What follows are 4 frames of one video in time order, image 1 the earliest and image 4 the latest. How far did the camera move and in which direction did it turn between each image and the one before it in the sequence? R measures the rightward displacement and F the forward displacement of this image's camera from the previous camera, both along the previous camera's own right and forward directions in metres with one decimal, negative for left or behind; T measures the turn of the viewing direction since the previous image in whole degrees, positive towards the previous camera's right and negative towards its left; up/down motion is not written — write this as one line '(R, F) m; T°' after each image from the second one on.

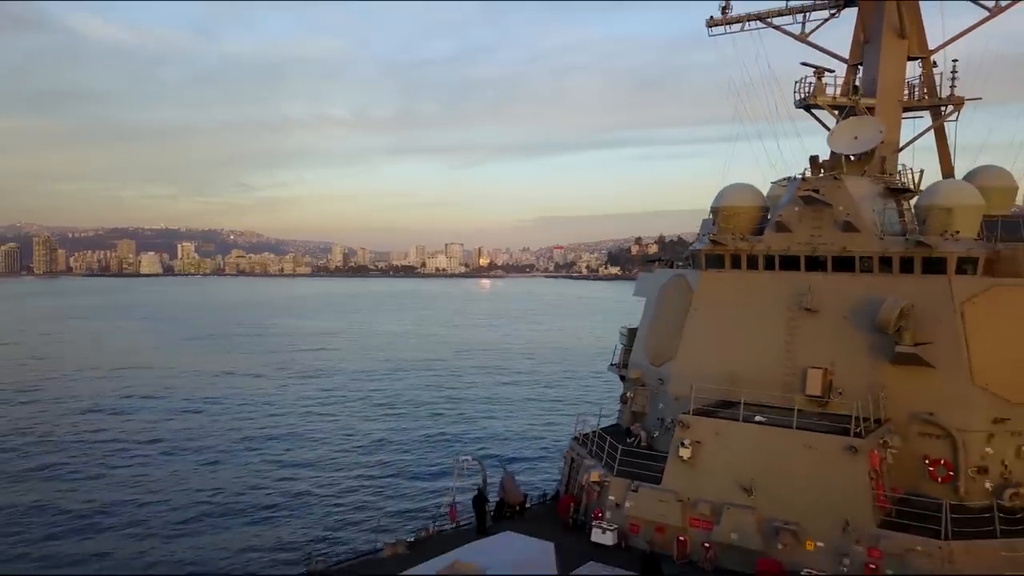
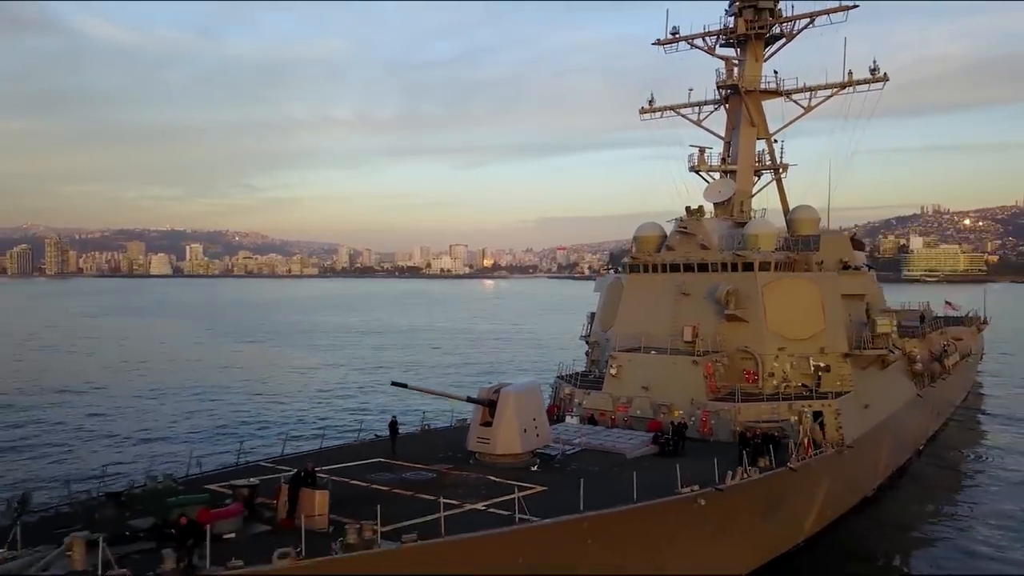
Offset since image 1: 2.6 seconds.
(-0.1, -4.2) m; 0°
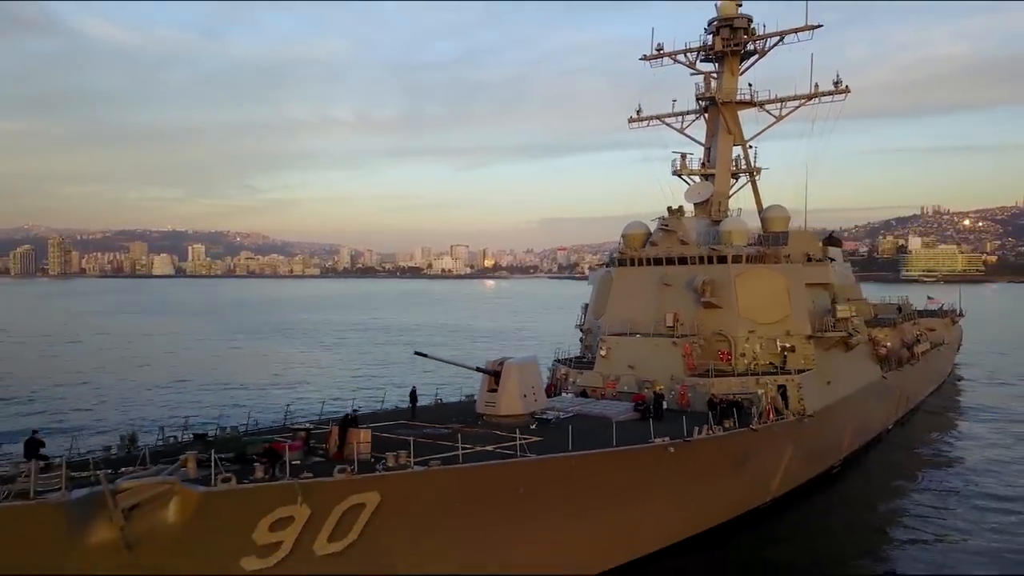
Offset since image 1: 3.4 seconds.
(0.0, -1.2) m; 0°
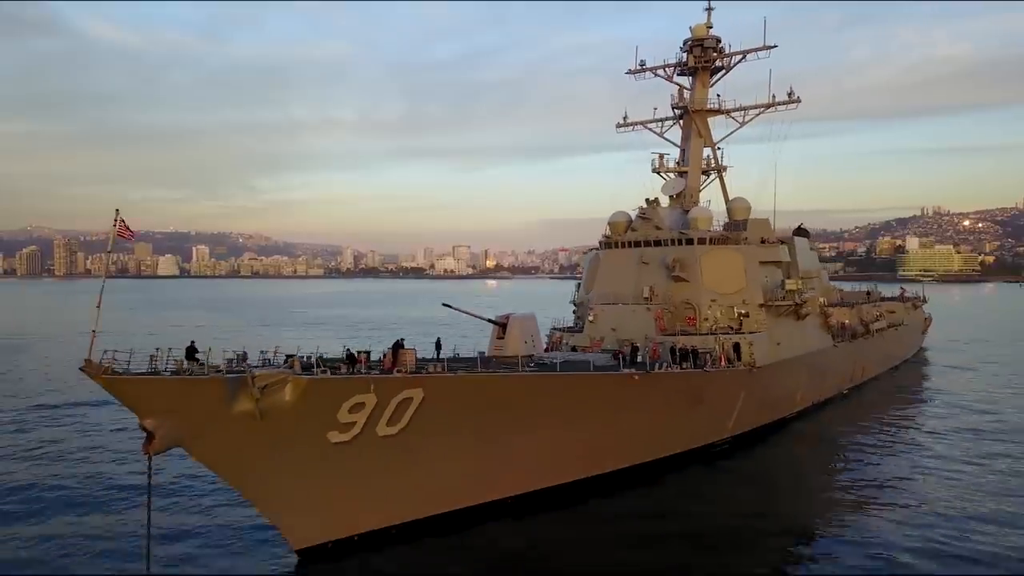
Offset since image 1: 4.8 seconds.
(0.0, -2.1) m; 0°
